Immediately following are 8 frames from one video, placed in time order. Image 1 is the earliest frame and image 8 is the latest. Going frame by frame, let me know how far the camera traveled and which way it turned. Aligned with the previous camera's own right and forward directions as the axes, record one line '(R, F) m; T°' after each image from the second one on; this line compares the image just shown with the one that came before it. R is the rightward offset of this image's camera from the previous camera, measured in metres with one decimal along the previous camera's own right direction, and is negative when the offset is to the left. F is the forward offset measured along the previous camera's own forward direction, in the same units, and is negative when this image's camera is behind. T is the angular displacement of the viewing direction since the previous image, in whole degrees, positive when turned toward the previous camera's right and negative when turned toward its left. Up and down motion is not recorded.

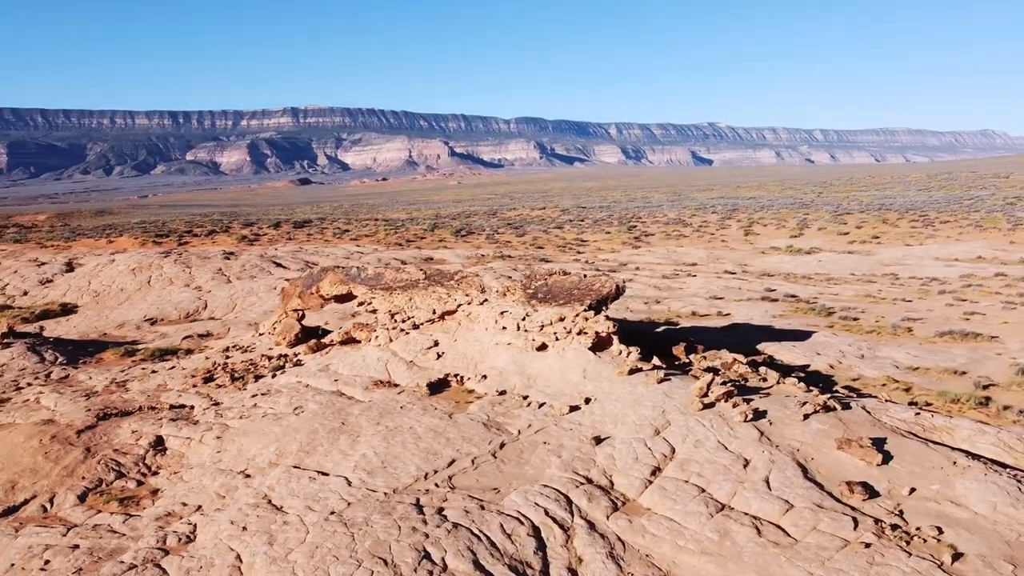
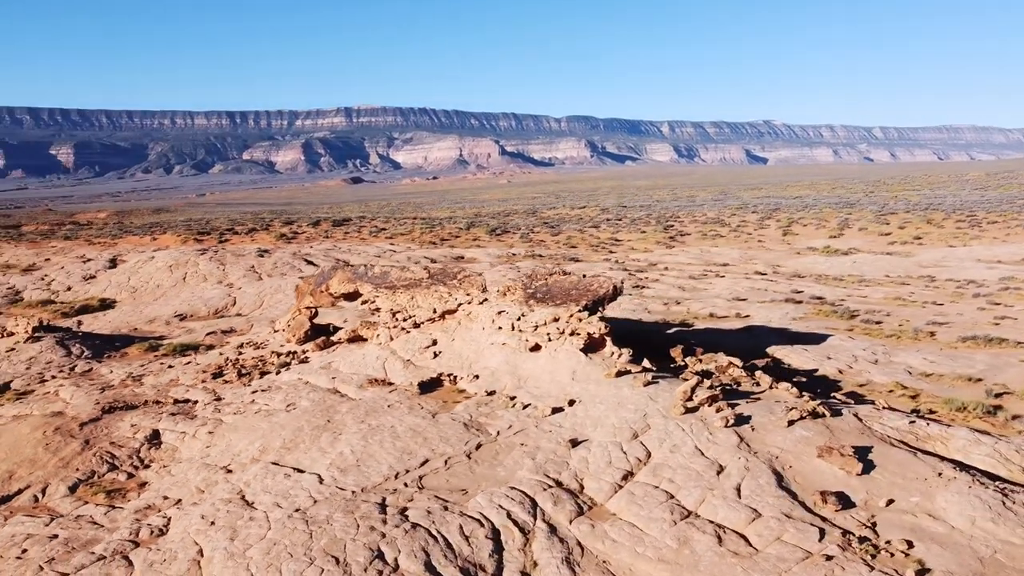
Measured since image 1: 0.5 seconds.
(+1.0, +0.1) m; -4°
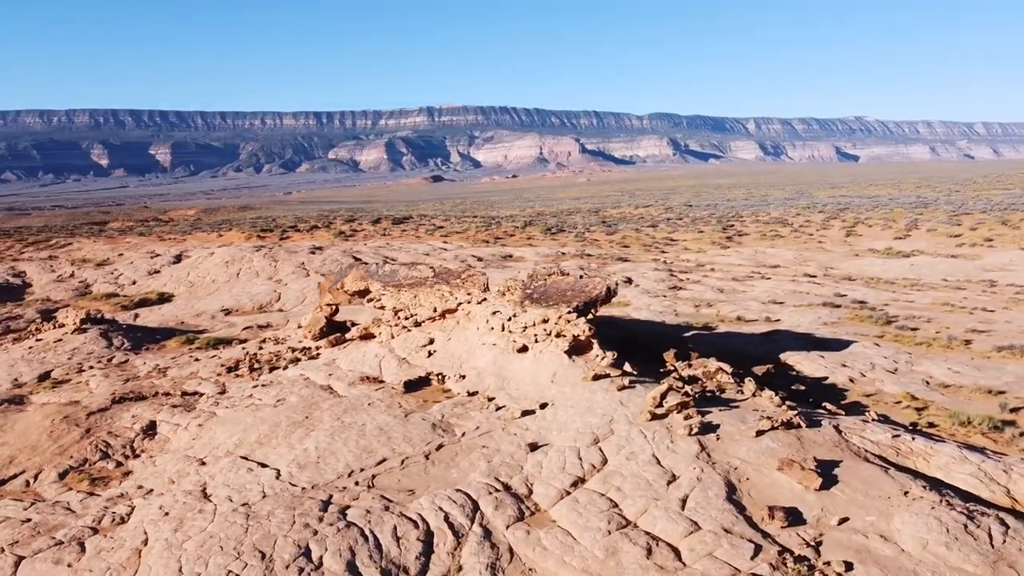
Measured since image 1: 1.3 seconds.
(+1.5, +0.2) m; -6°
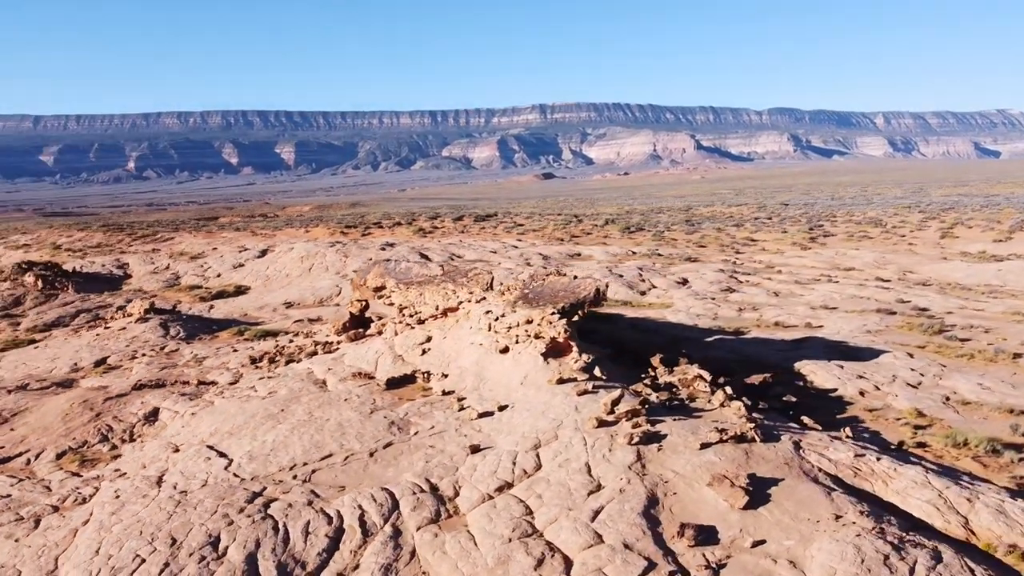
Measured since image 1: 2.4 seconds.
(+2.1, +0.3) m; -8°
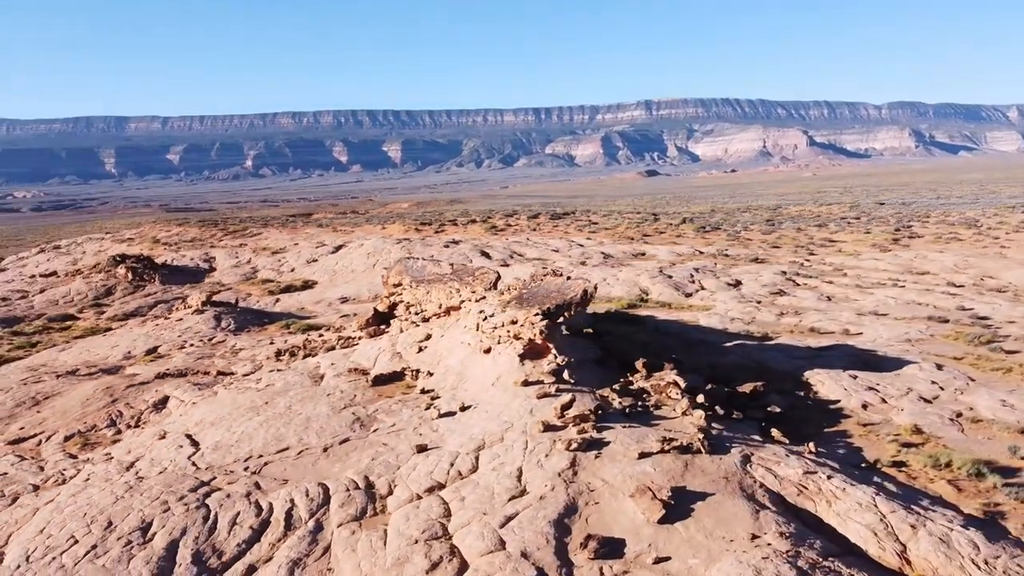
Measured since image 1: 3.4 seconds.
(+1.9, +0.2) m; -7°
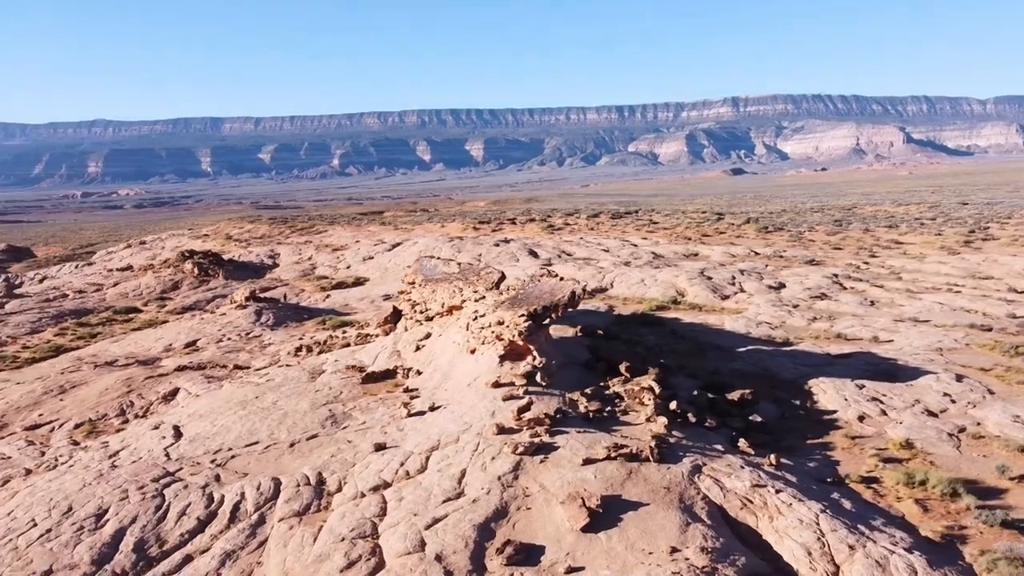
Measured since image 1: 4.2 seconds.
(+1.6, +0.1) m; -6°
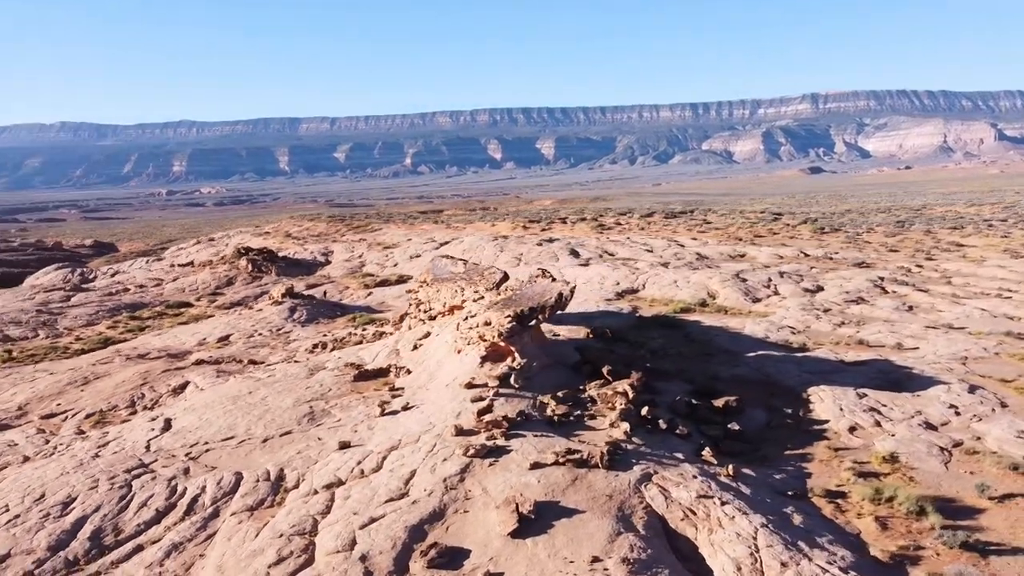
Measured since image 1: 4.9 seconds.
(+1.4, +0.1) m; -5°
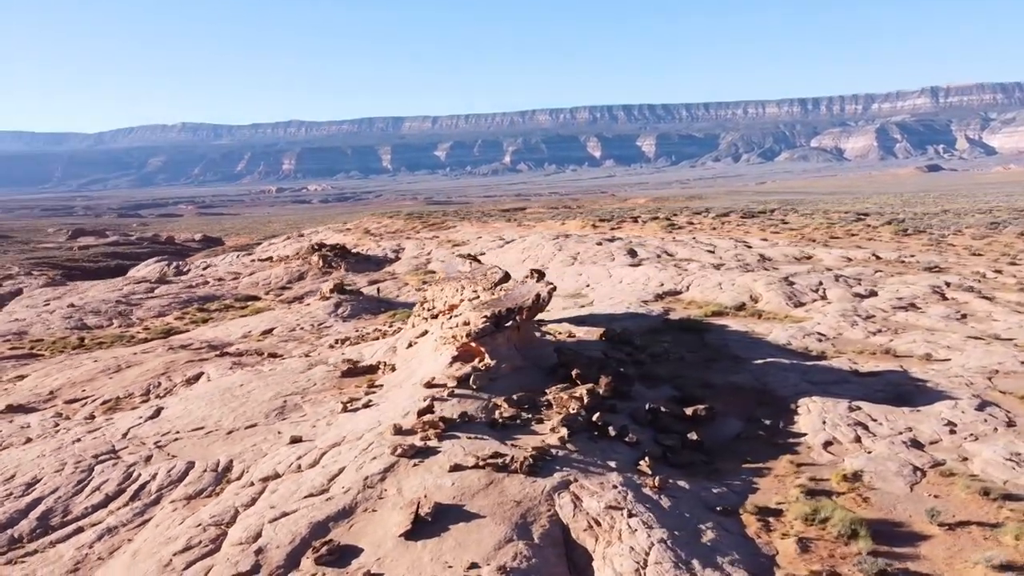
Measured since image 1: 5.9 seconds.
(+2.0, +0.2) m; -7°
